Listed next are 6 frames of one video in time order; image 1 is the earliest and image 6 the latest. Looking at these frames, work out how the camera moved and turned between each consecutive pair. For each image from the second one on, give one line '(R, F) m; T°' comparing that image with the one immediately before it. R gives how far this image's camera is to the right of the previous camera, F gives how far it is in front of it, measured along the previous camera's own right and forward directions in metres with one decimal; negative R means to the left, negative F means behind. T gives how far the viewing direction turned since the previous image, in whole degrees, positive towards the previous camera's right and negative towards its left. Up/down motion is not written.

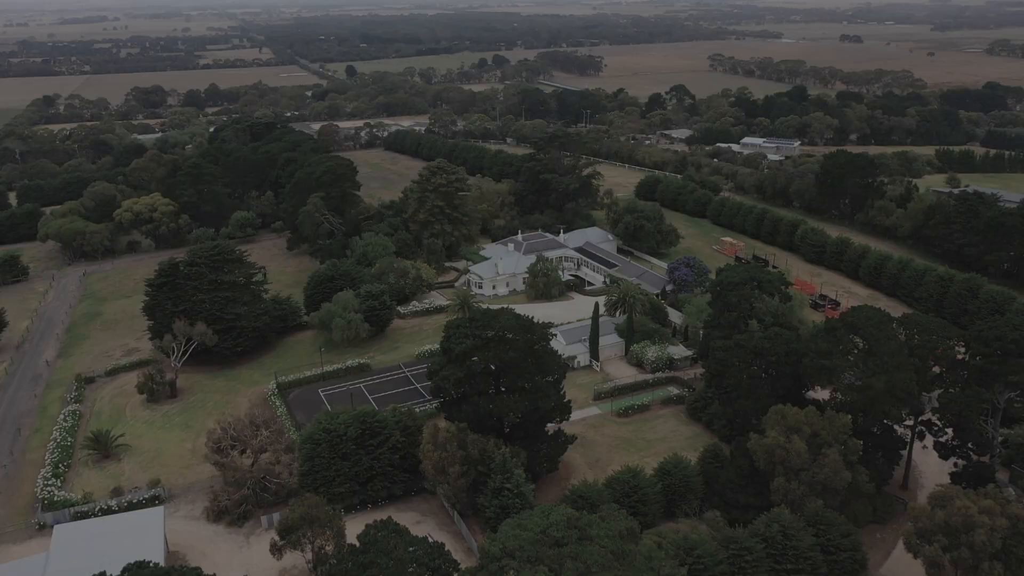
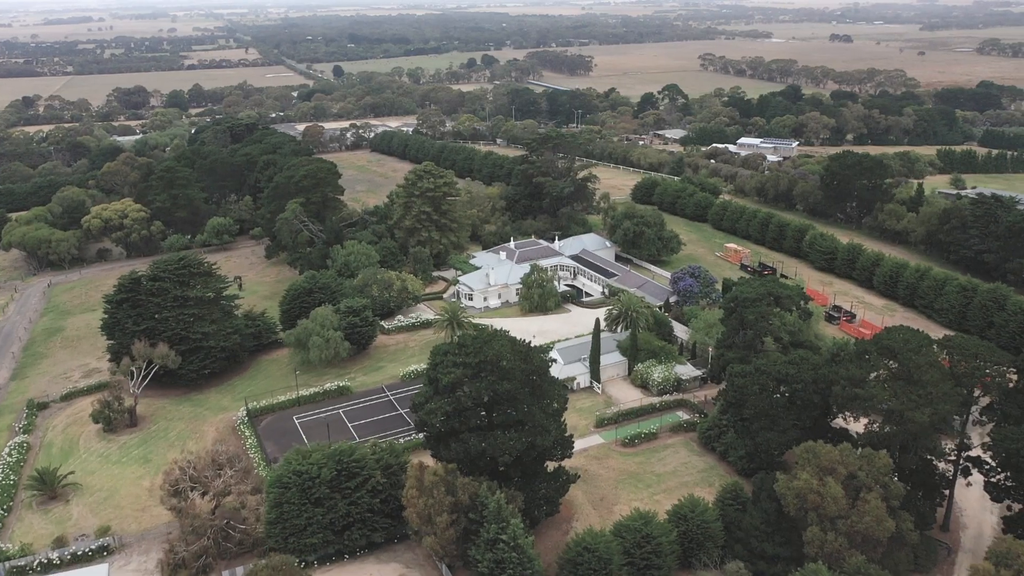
(-0.2, +4.7) m; +1°
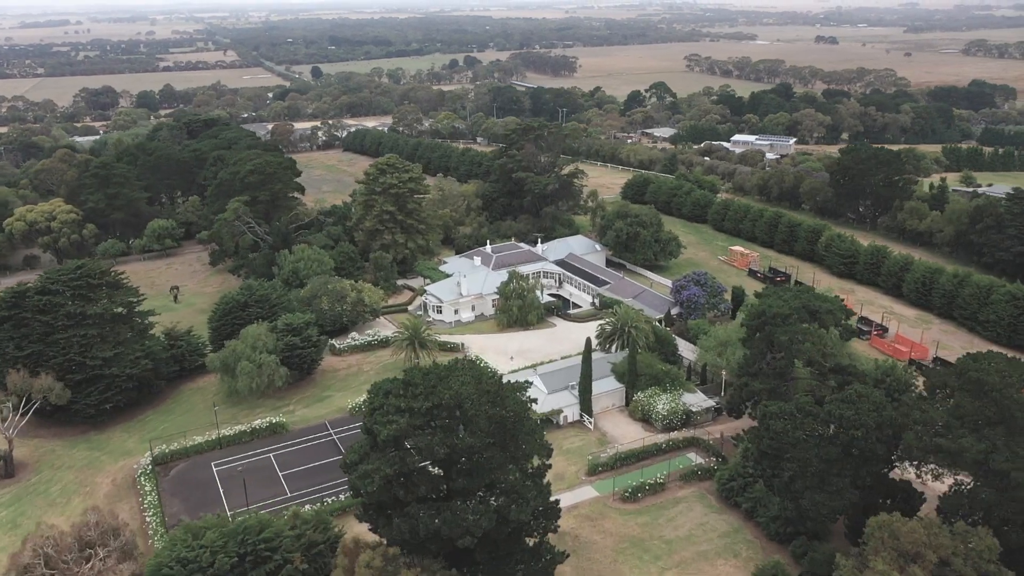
(+0.7, +9.5) m; +1°
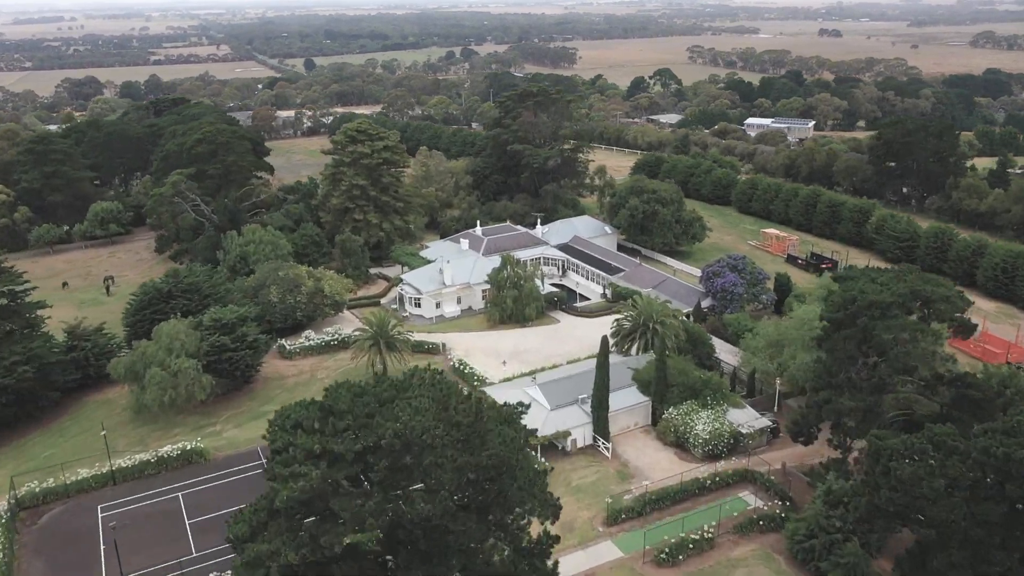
(+0.3, +10.3) m; 0°
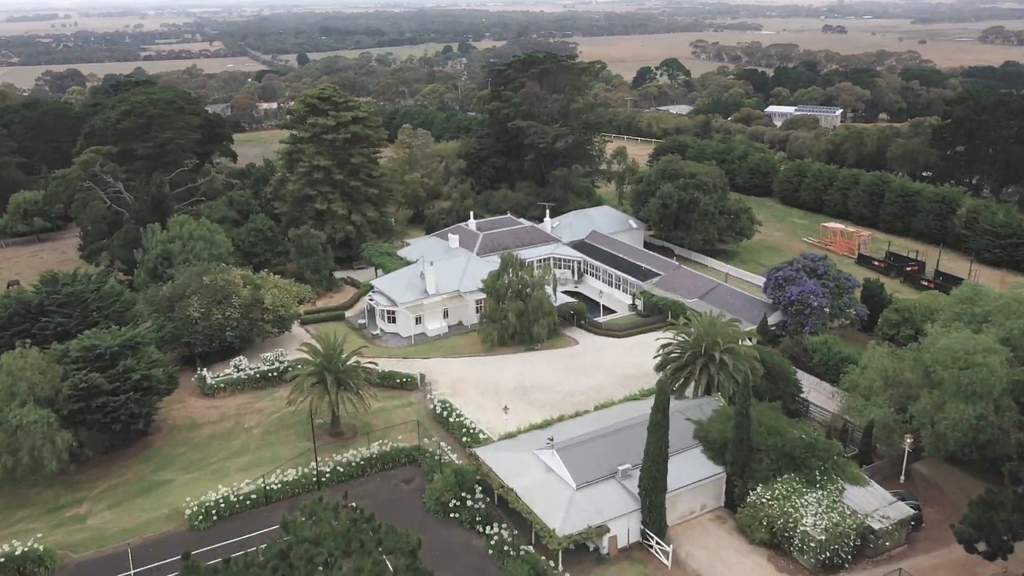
(-0.2, +11.3) m; 0°
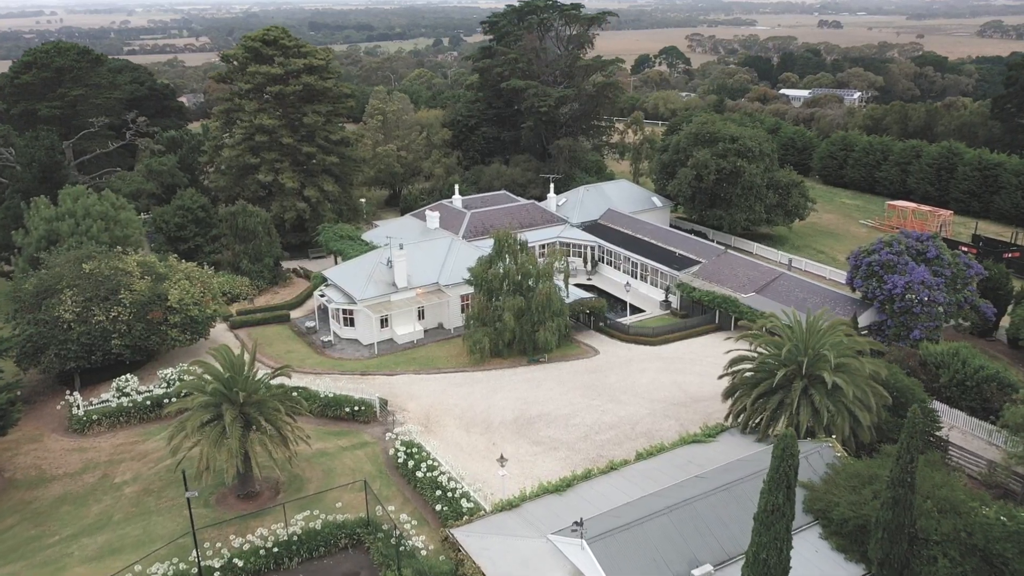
(-0.2, +9.1) m; +1°
